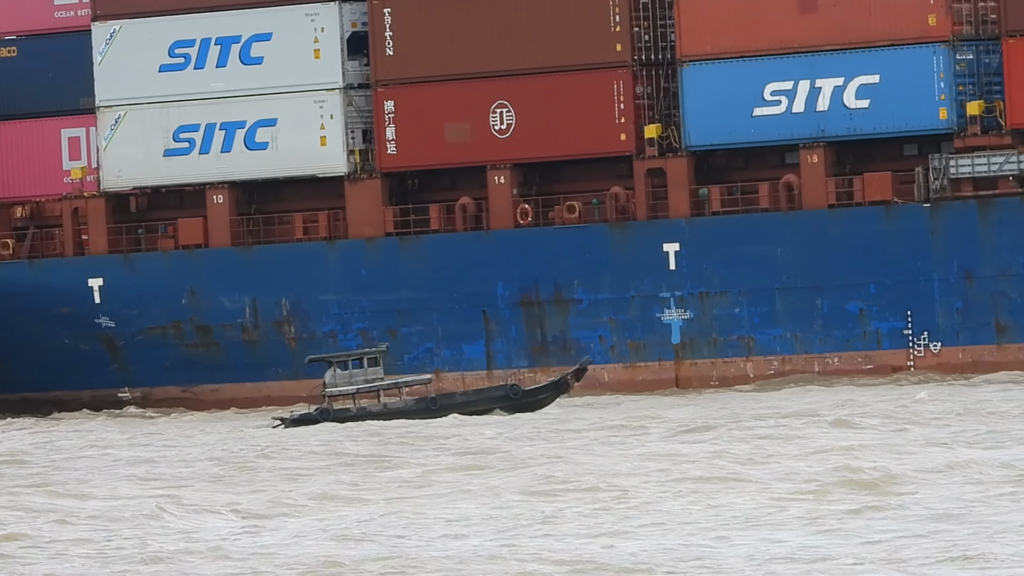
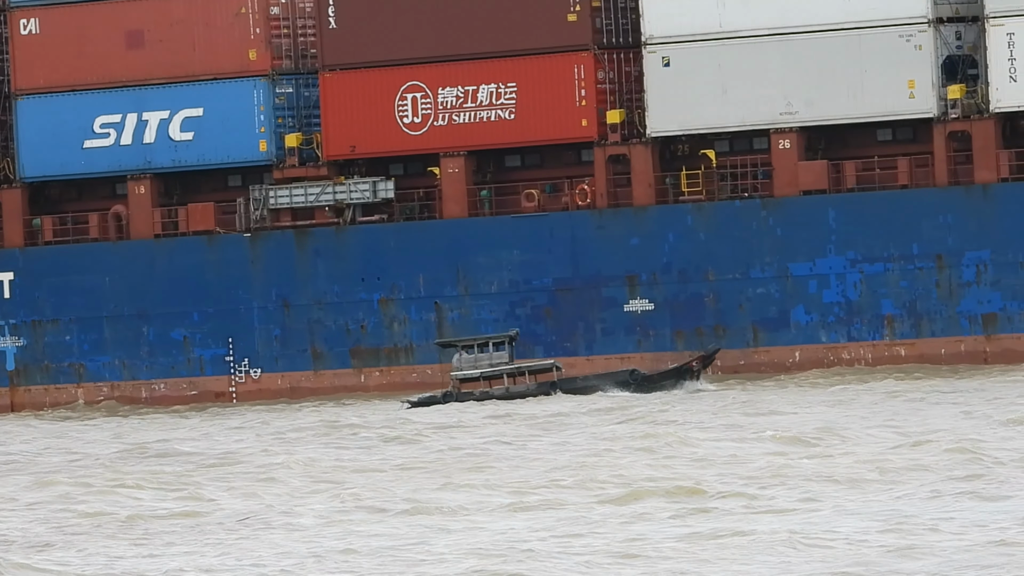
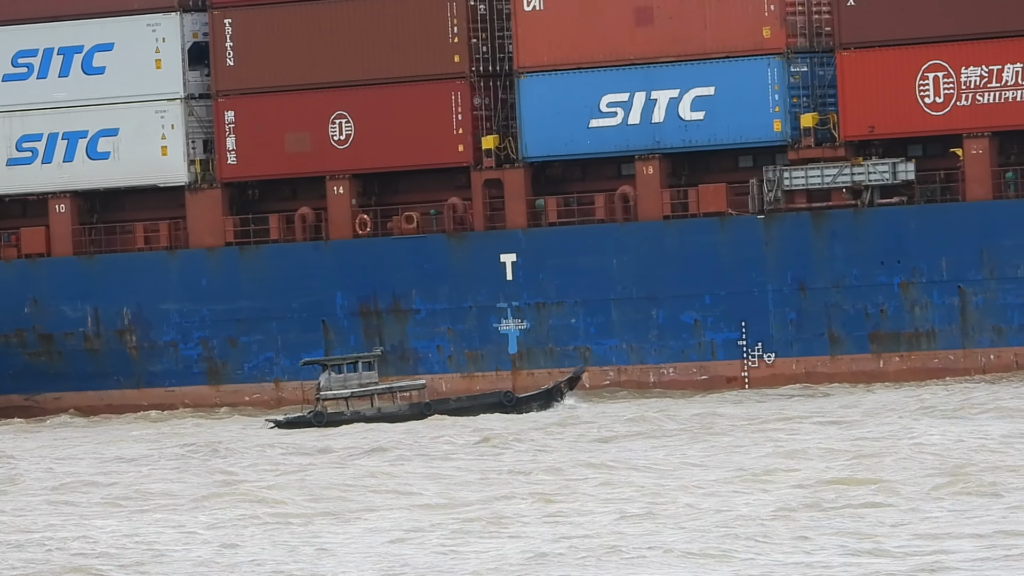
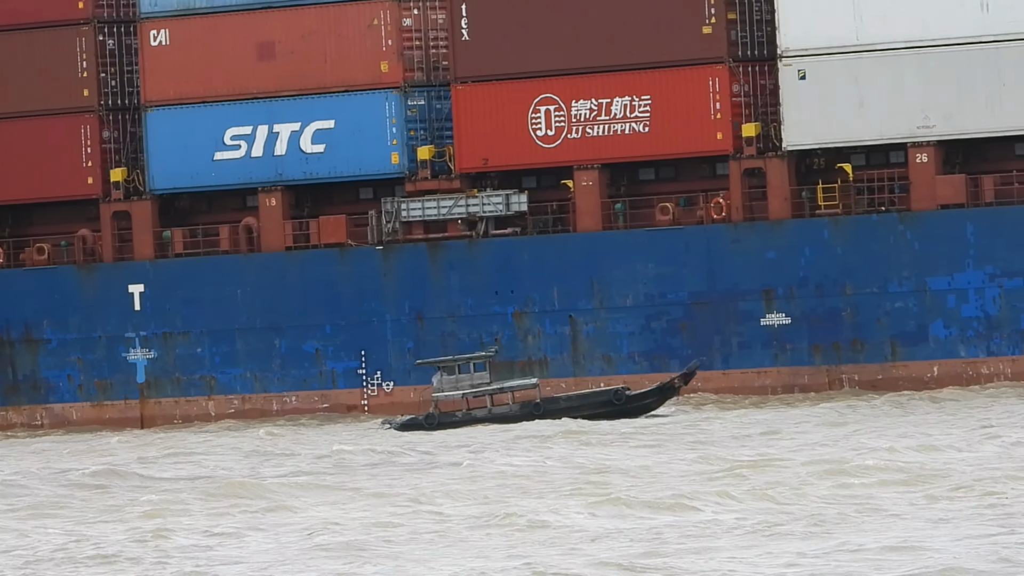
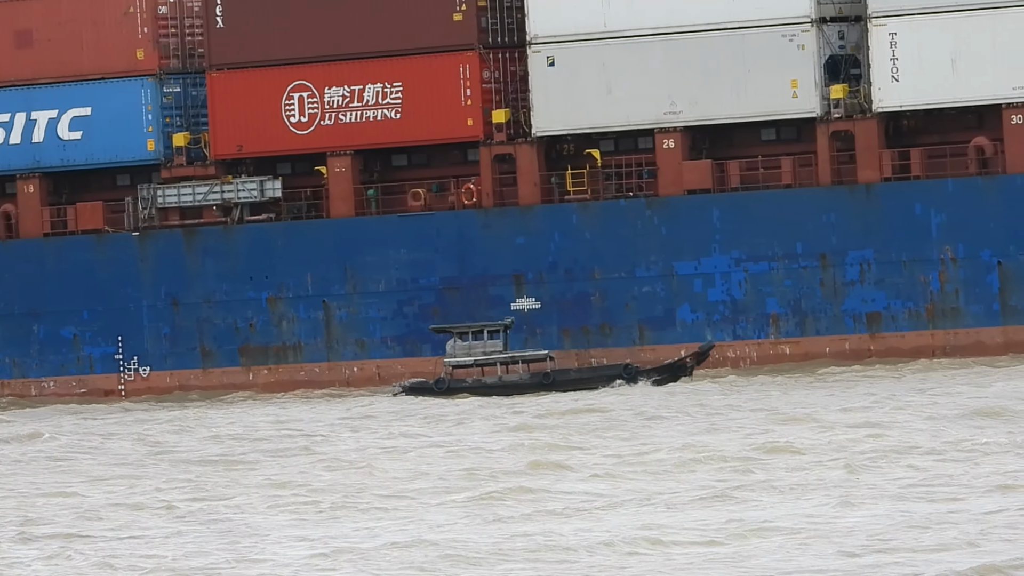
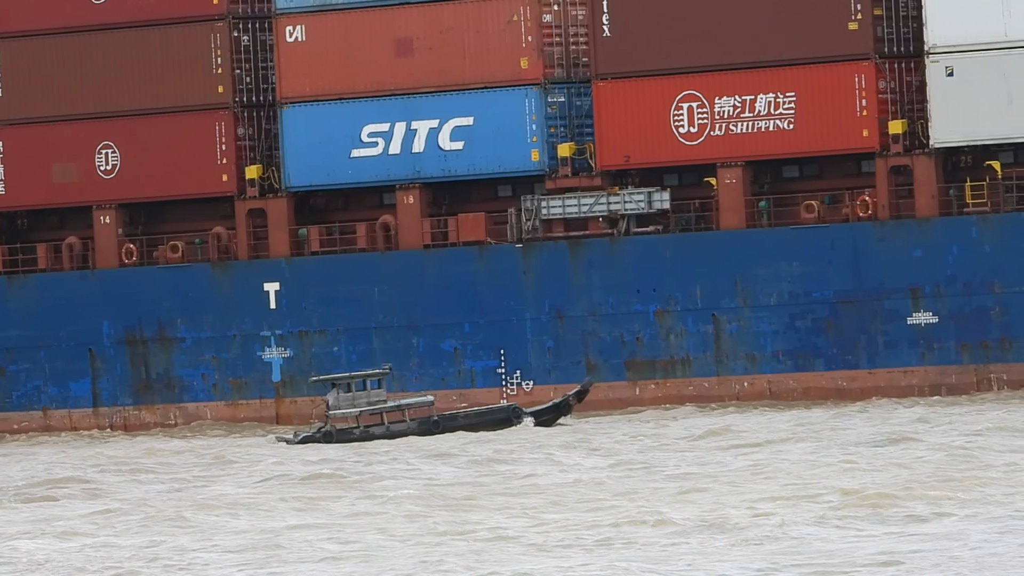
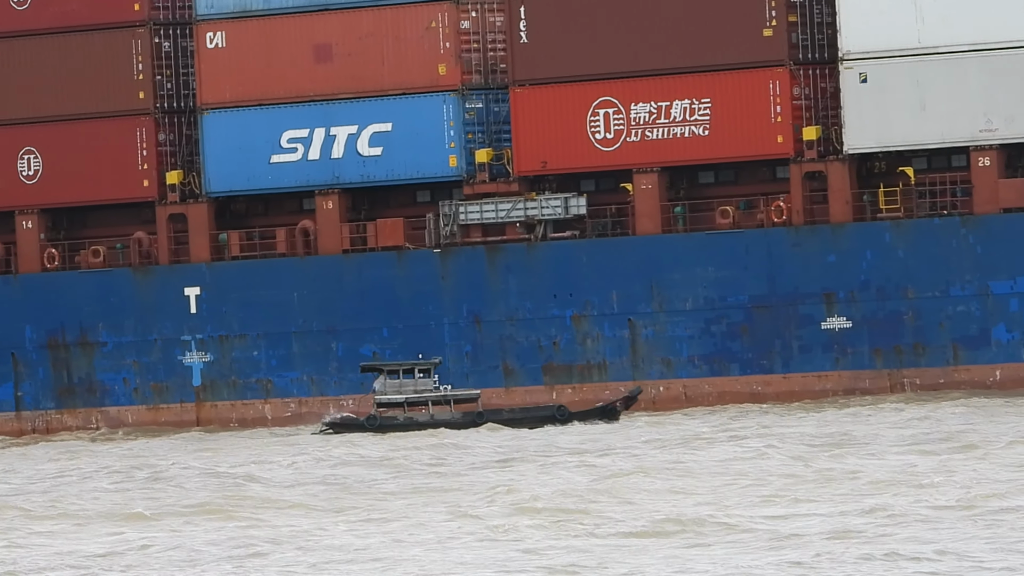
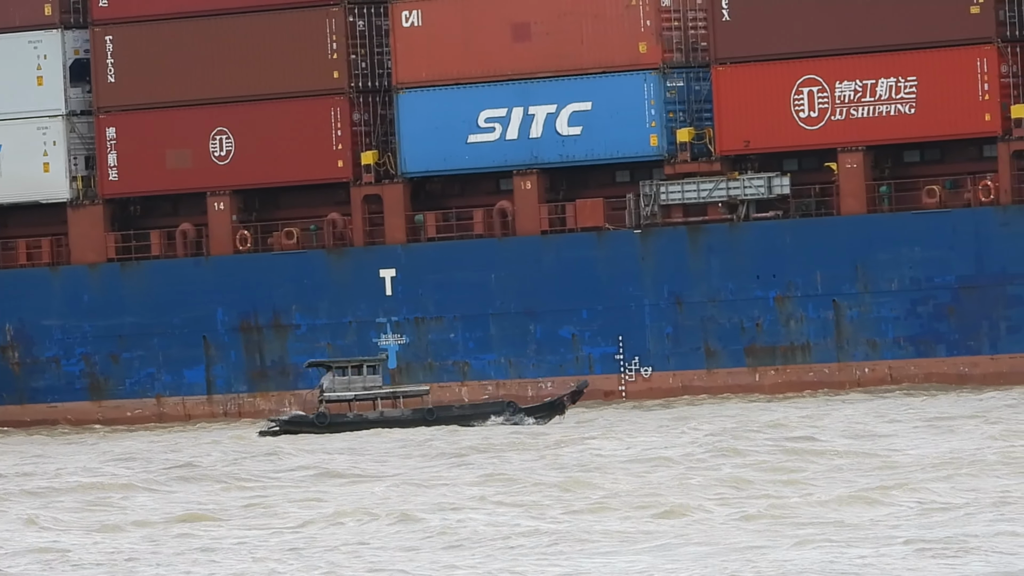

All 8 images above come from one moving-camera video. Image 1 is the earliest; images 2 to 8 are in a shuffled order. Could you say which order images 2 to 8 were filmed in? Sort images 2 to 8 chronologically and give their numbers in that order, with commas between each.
3, 8, 6, 7, 4, 2, 5
